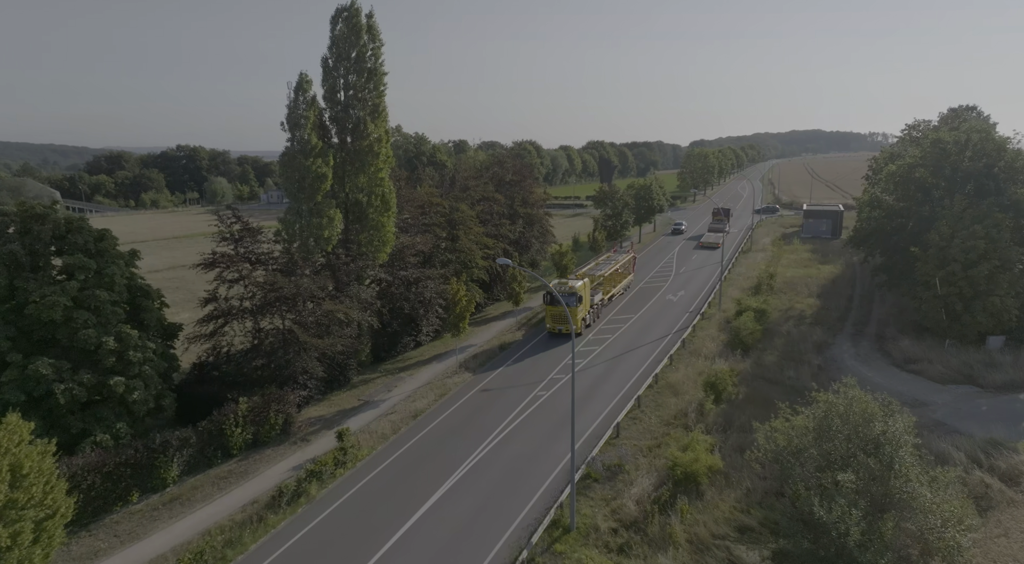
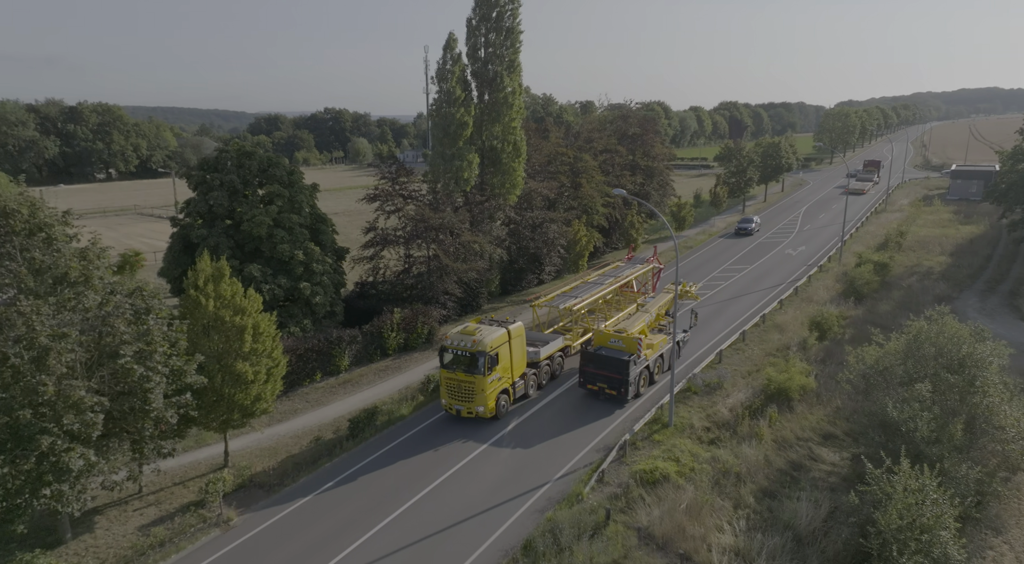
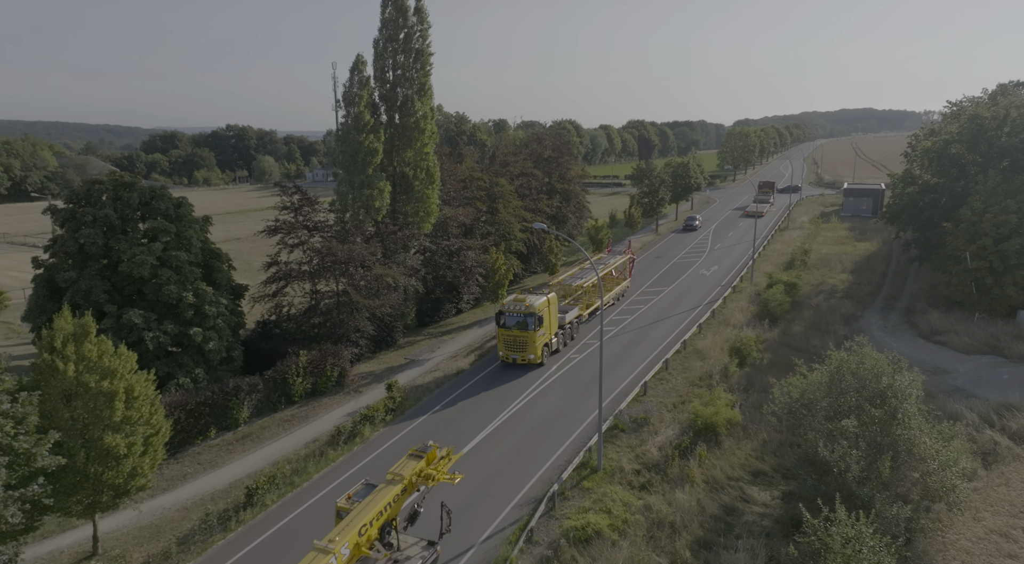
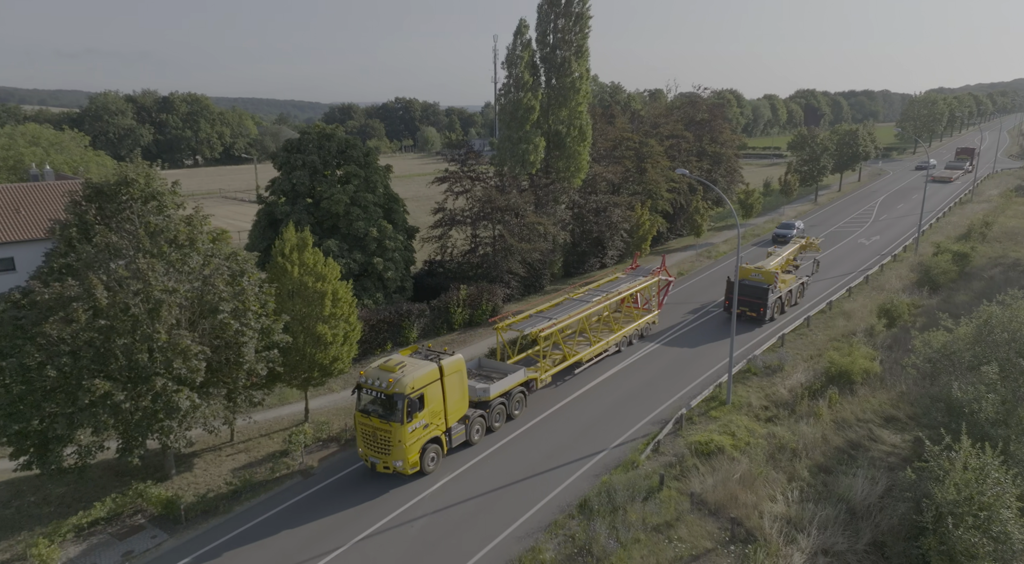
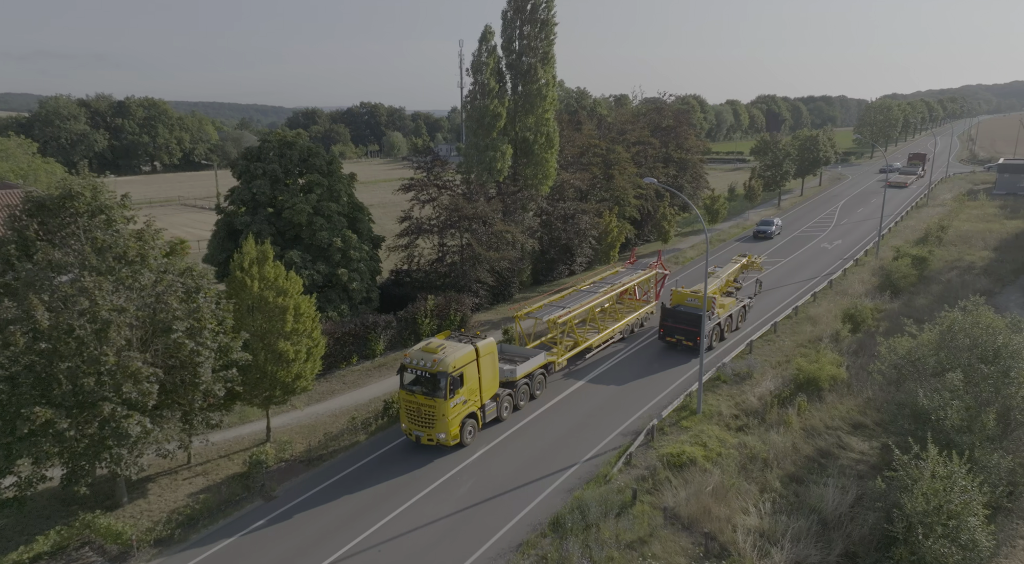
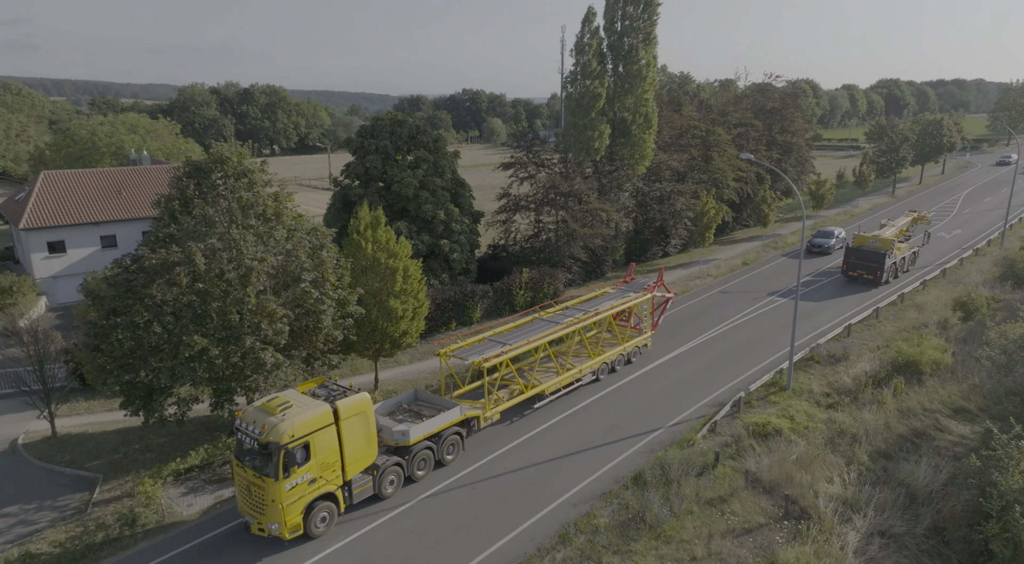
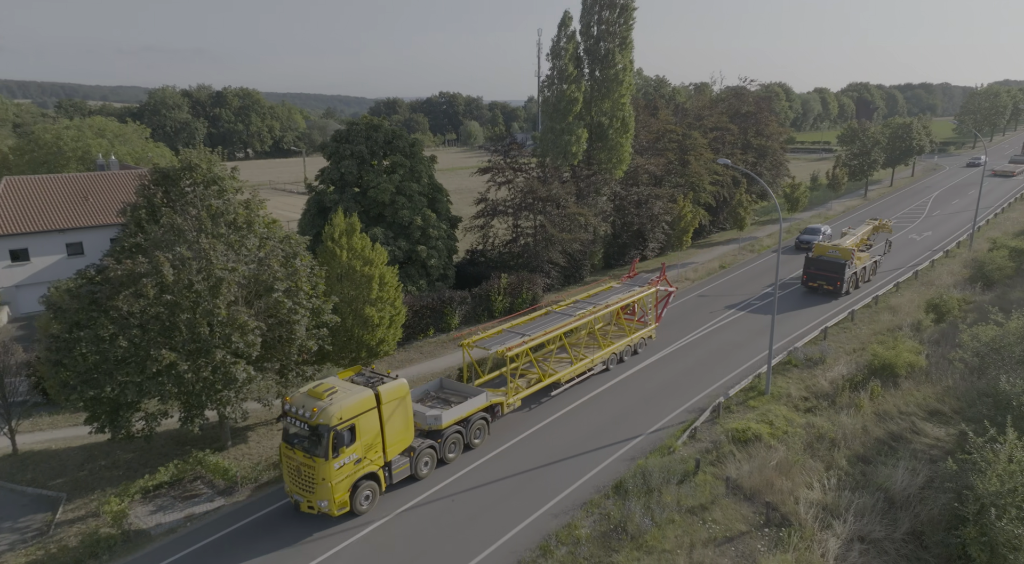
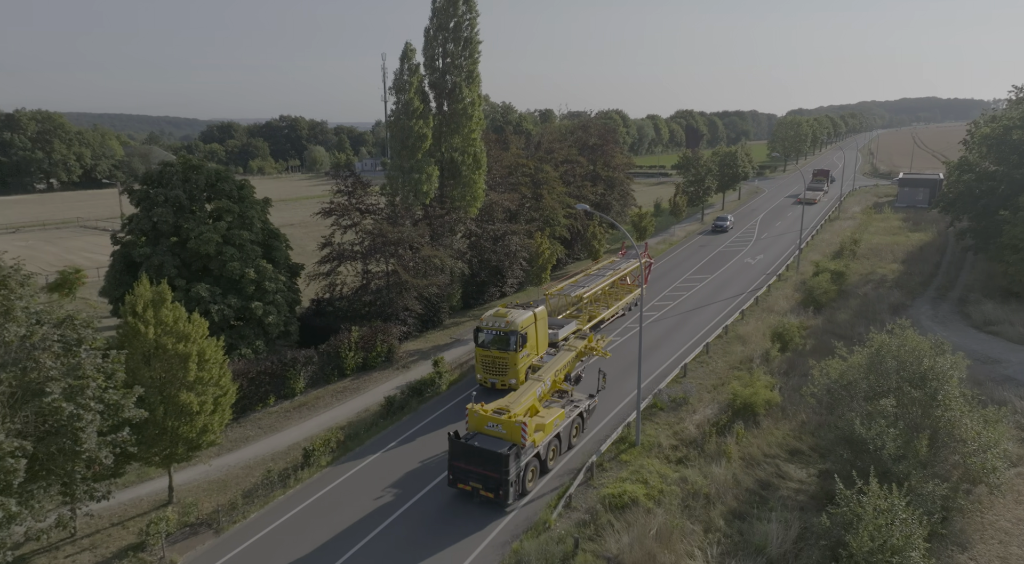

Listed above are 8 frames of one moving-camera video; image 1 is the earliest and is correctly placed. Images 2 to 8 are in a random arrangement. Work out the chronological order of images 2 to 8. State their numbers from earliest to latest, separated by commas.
3, 8, 2, 5, 4, 7, 6
